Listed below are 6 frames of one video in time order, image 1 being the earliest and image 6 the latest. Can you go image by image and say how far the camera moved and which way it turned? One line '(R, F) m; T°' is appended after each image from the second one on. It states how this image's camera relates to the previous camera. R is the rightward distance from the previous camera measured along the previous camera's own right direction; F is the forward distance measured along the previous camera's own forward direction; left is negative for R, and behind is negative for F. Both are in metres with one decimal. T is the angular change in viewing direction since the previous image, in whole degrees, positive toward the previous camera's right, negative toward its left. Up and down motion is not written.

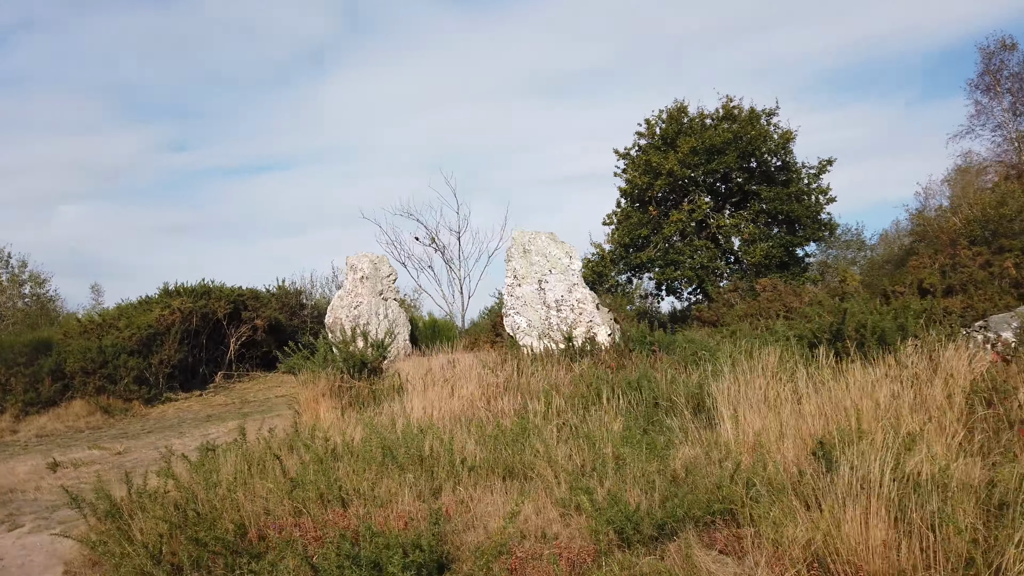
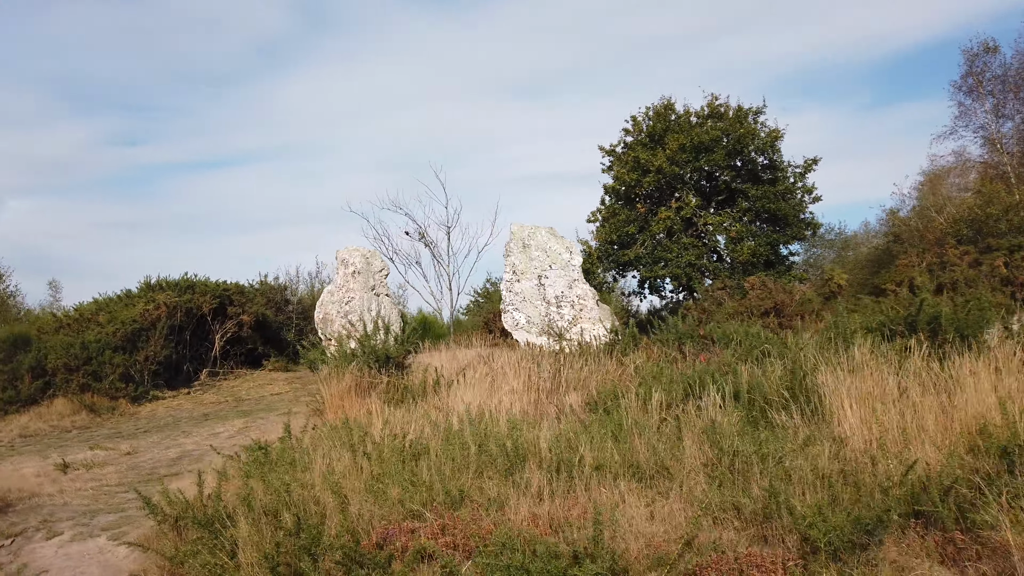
(-0.7, +0.3) m; +3°
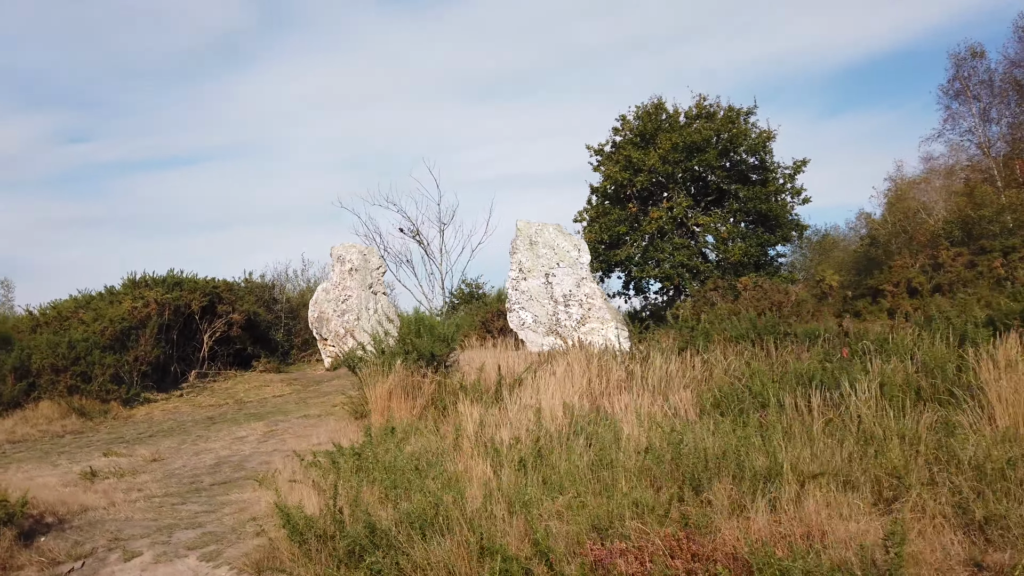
(-1.0, +0.5) m; +3°
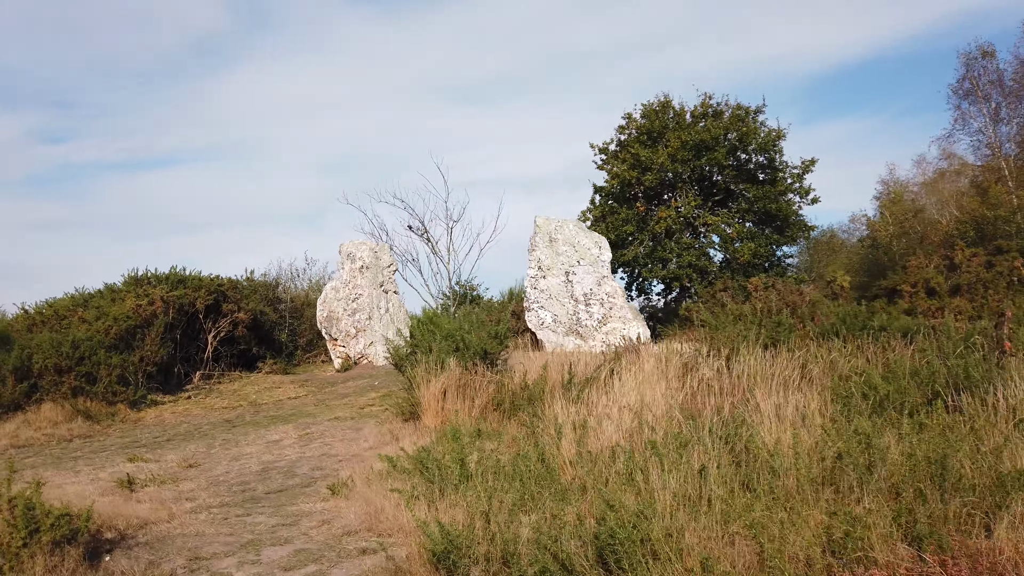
(-0.7, +0.5) m; +1°
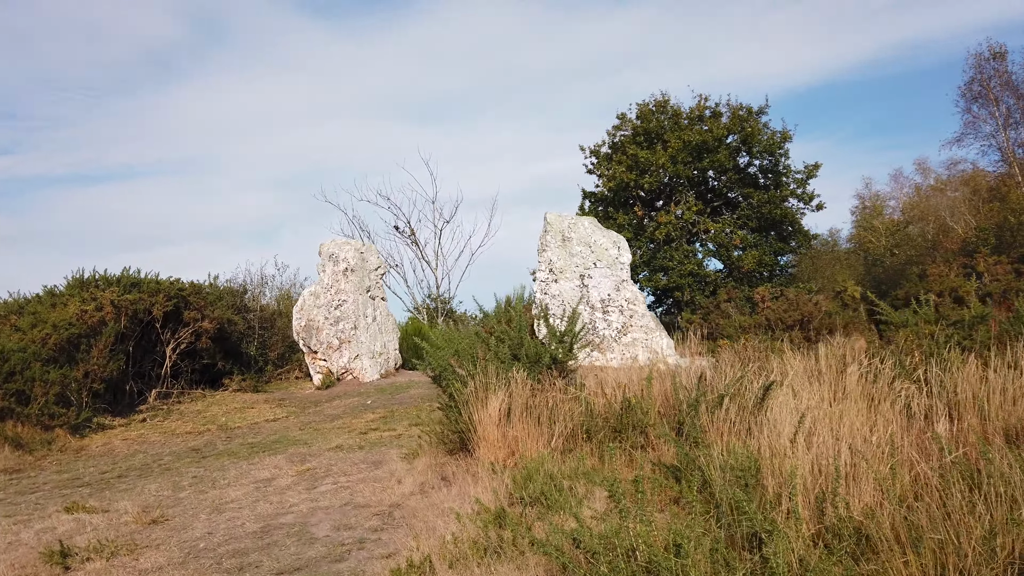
(-0.8, +1.8) m; +3°
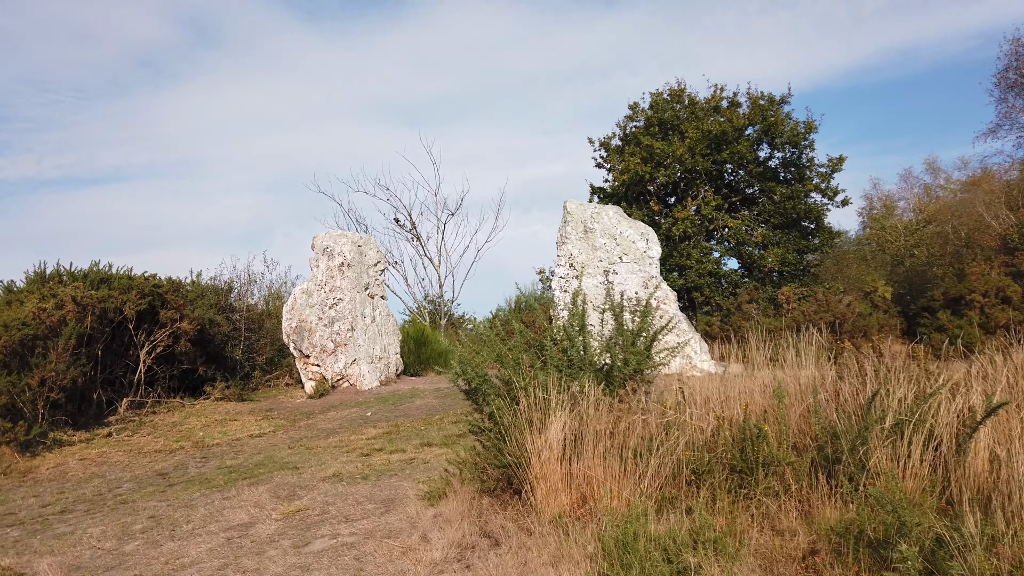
(-0.4, +1.4) m; +1°
